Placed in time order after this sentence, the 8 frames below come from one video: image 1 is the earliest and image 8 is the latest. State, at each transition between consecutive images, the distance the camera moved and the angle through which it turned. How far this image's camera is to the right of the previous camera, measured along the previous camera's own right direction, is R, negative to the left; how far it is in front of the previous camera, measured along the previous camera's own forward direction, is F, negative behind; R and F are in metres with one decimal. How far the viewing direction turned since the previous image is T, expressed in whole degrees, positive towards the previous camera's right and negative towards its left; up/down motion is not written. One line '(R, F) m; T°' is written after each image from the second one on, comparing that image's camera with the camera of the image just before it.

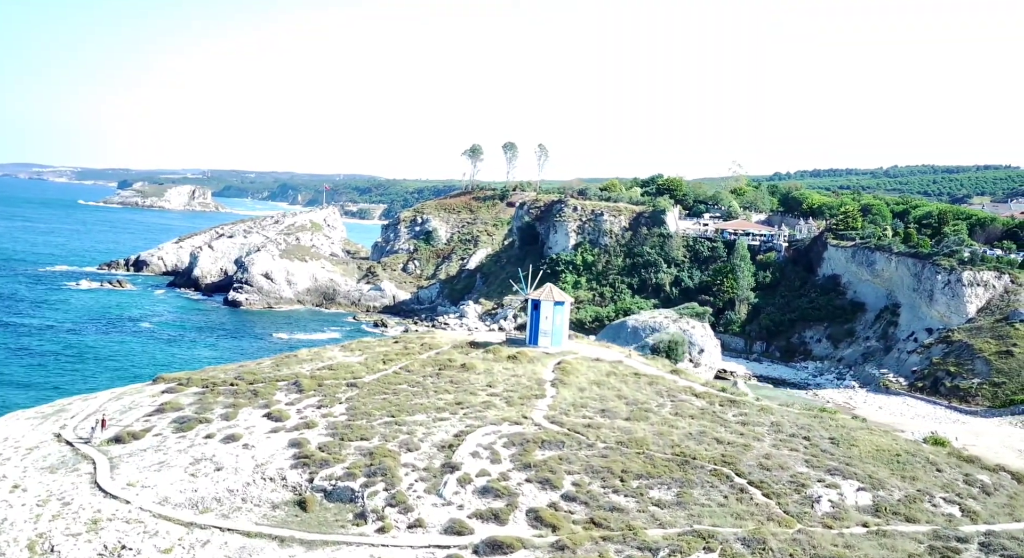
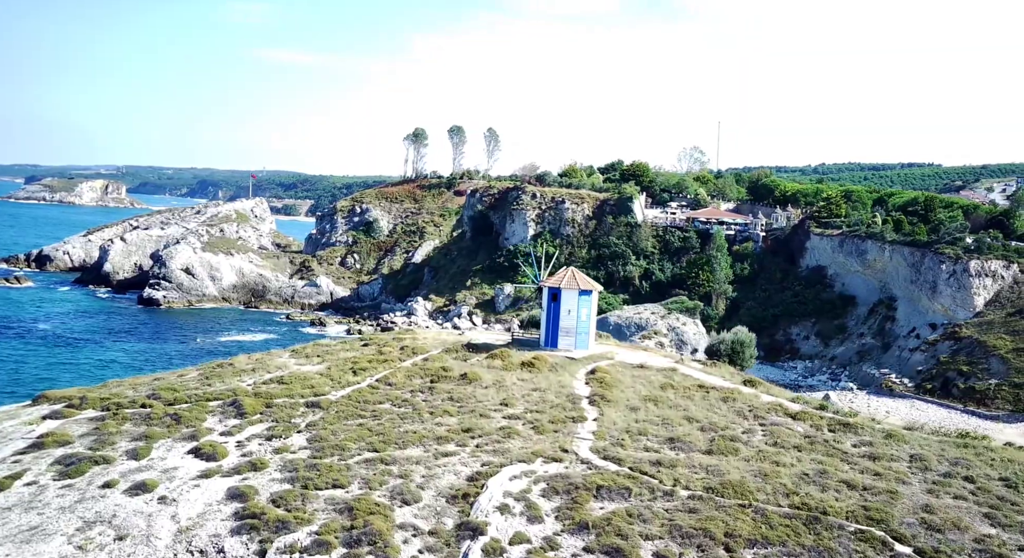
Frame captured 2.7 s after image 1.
(-2.9, +8.3) m; +5°
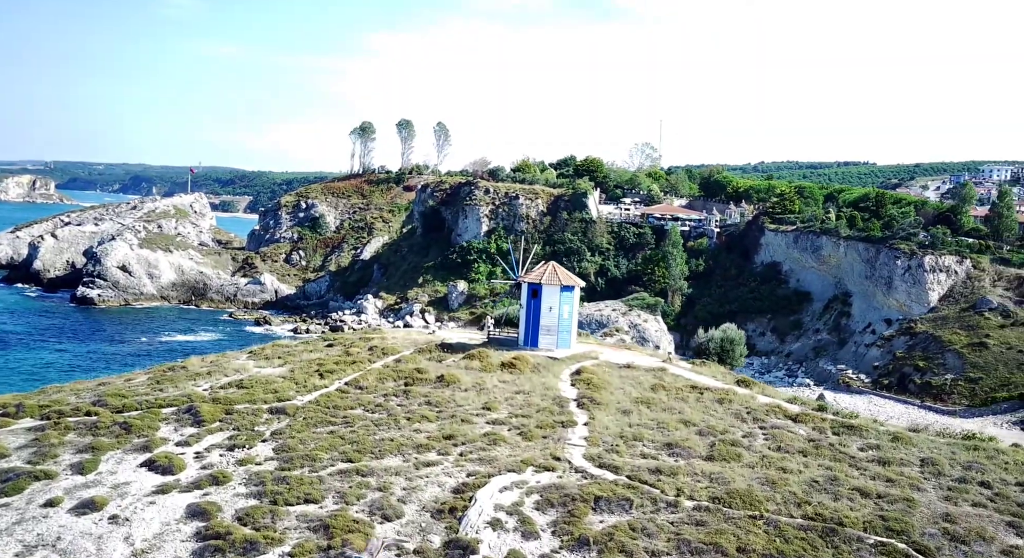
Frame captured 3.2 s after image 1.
(-1.1, +1.5) m; +4°
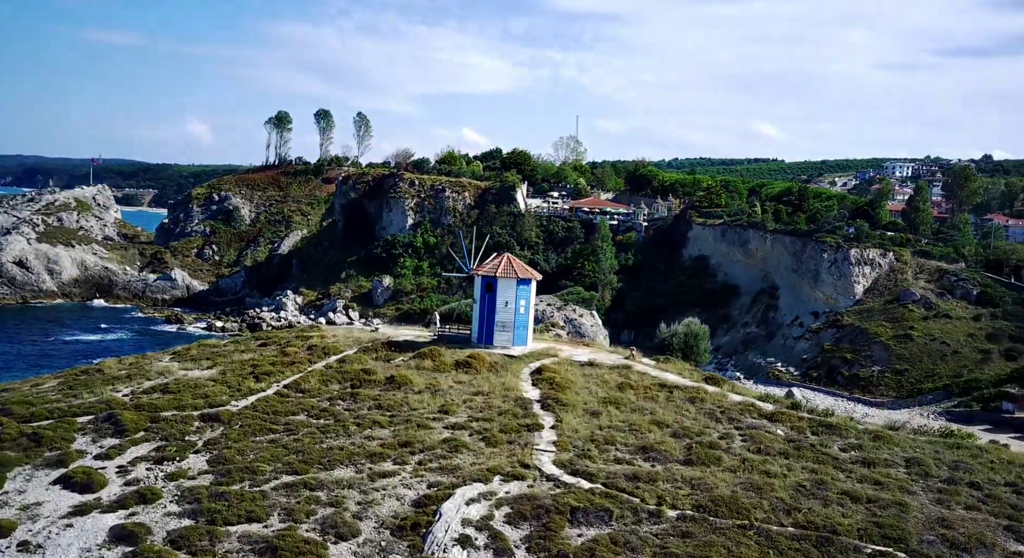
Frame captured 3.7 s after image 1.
(-1.1, +1.6) m; +6°
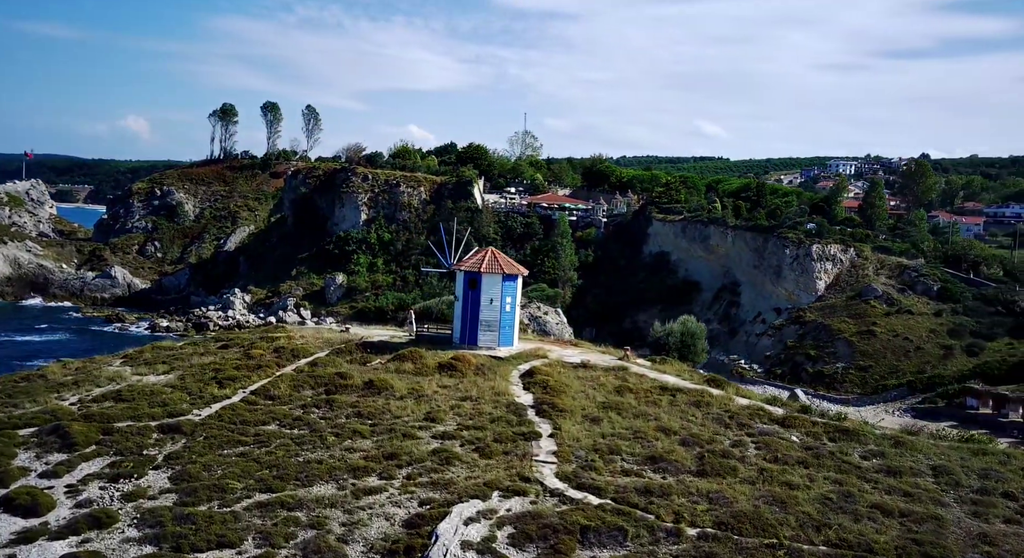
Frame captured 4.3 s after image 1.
(-1.1, +1.6) m; +4°
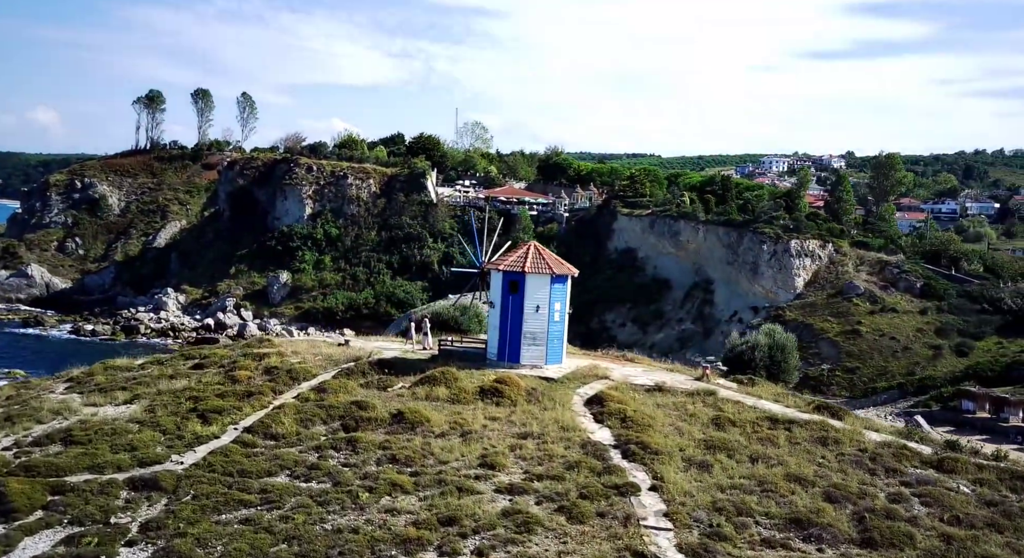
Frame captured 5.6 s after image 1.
(-2.9, +4.2) m; +5°
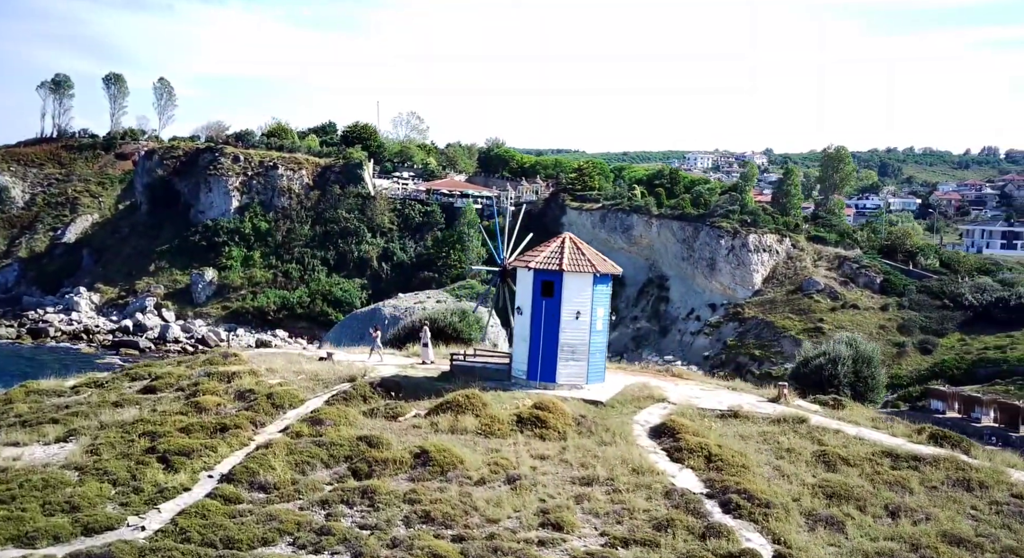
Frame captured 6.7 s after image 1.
(-2.4, +3.5) m; +6°
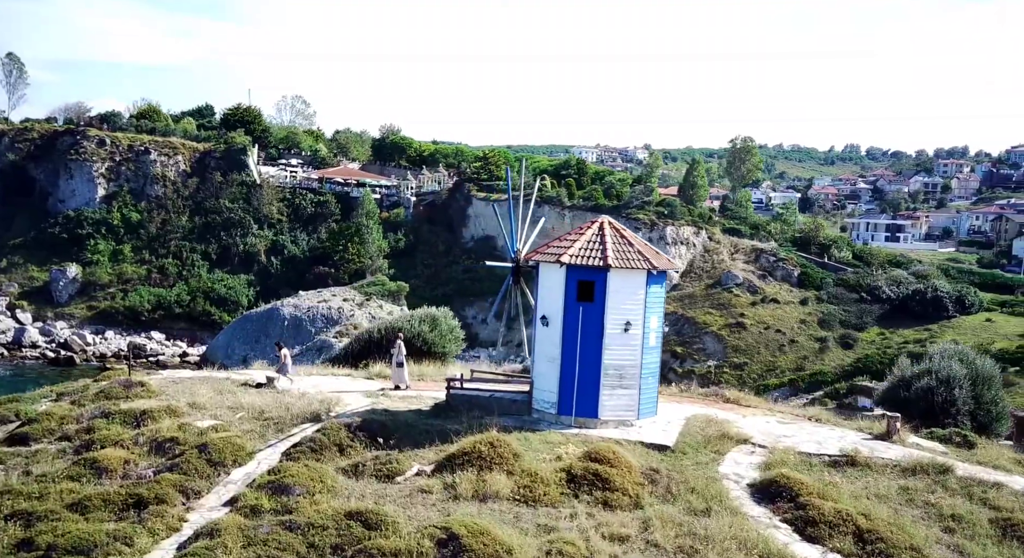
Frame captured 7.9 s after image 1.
(-2.4, +4.4) m; +9°
